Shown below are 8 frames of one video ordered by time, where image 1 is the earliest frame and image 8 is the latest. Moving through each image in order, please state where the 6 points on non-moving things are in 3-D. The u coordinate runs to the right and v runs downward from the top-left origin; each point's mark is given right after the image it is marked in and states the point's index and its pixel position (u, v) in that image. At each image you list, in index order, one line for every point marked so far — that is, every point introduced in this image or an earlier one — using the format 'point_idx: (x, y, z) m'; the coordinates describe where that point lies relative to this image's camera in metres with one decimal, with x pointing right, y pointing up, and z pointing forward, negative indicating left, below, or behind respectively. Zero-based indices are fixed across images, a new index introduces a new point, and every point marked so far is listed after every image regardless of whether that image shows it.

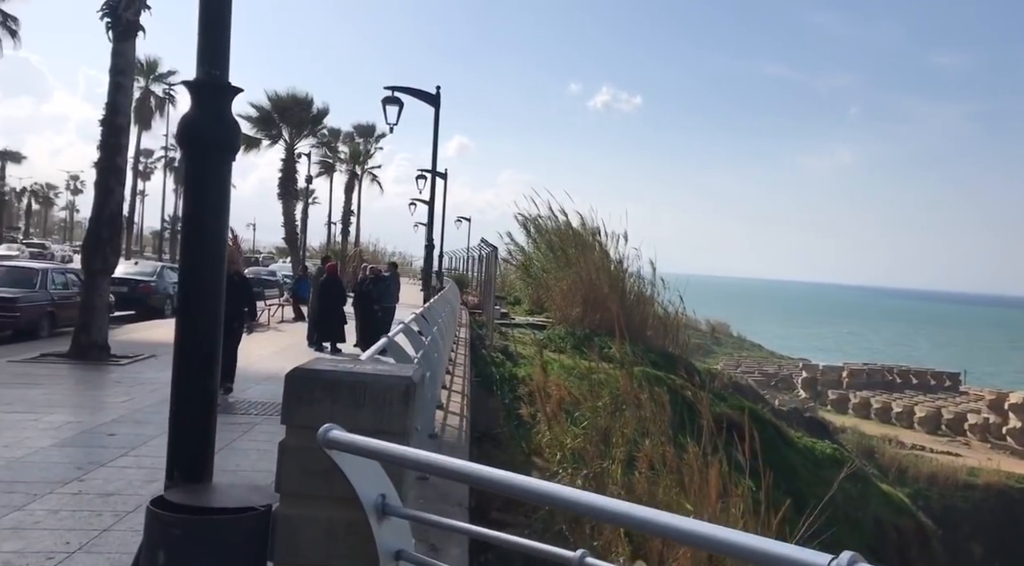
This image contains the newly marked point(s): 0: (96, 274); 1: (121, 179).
0: (-6.3, +0.2, +14.2) m
1: (-6.0, +1.6, +14.3) m
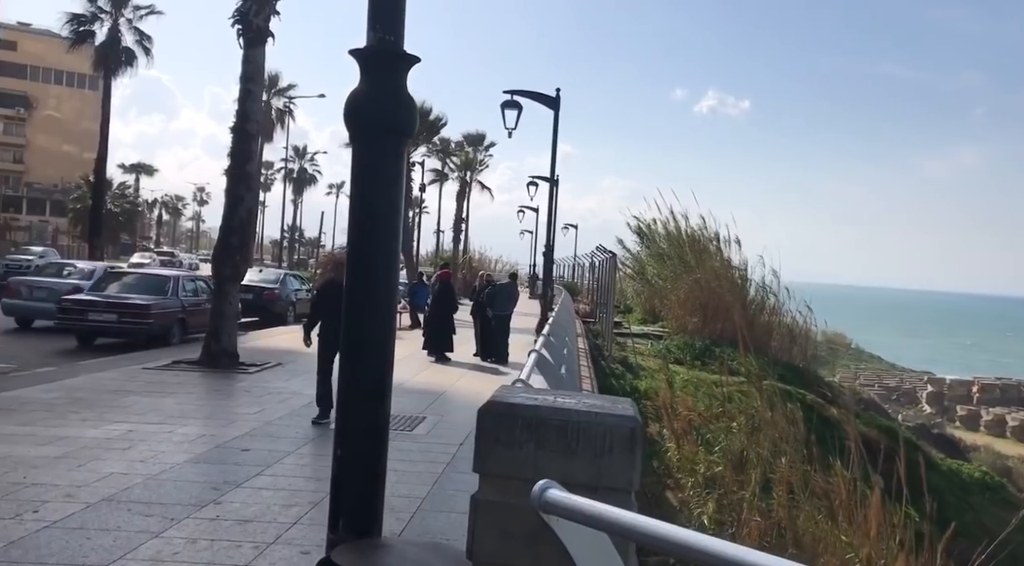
0: (-4.3, 0.0, +14.2) m
1: (-4.0, +1.5, +14.3) m
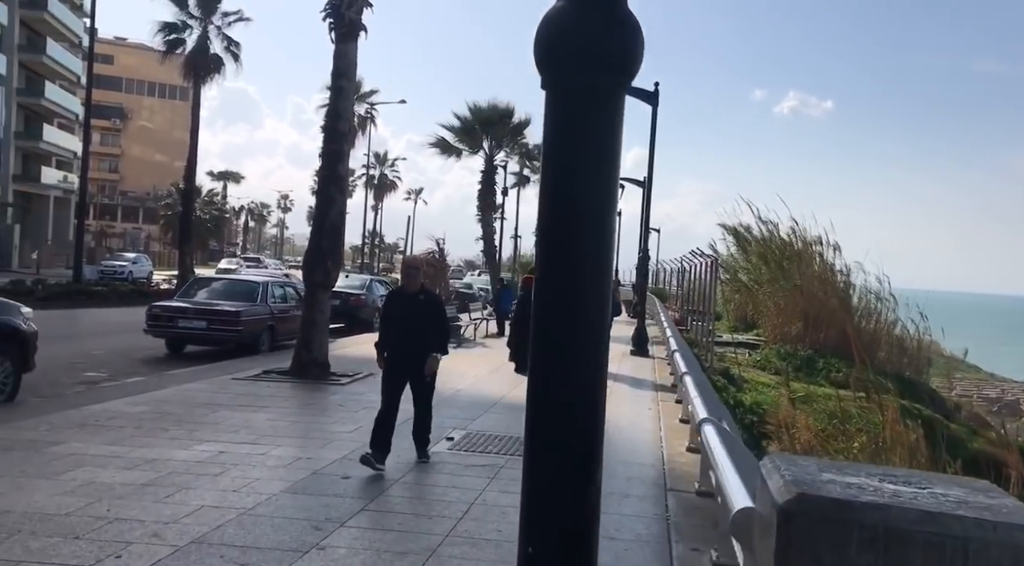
0: (-2.8, -0.1, +13.6) m
1: (-2.5, +1.4, +13.7) m
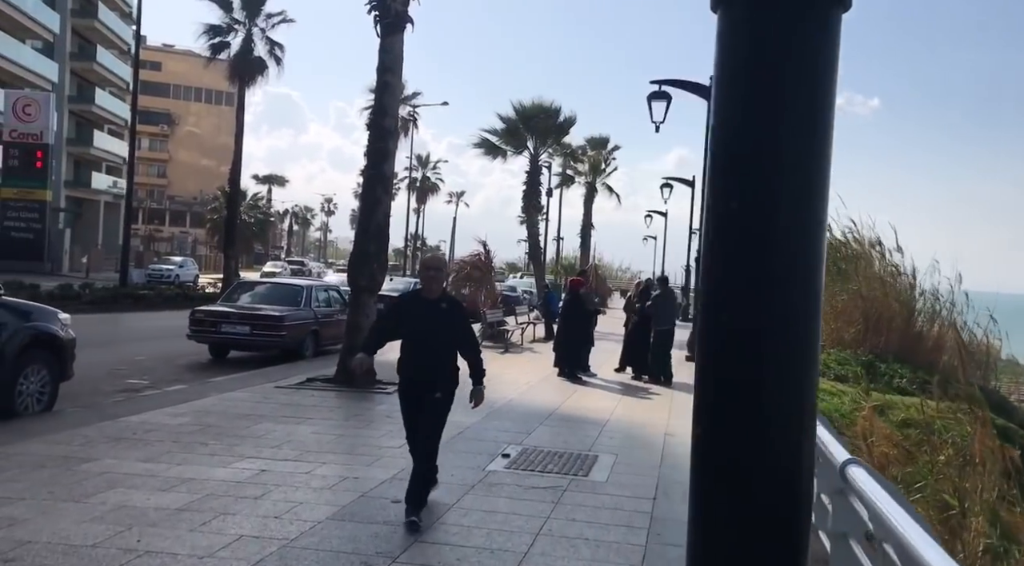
0: (-2.1, -0.1, +13.0) m
1: (-1.7, +1.3, +13.1) m
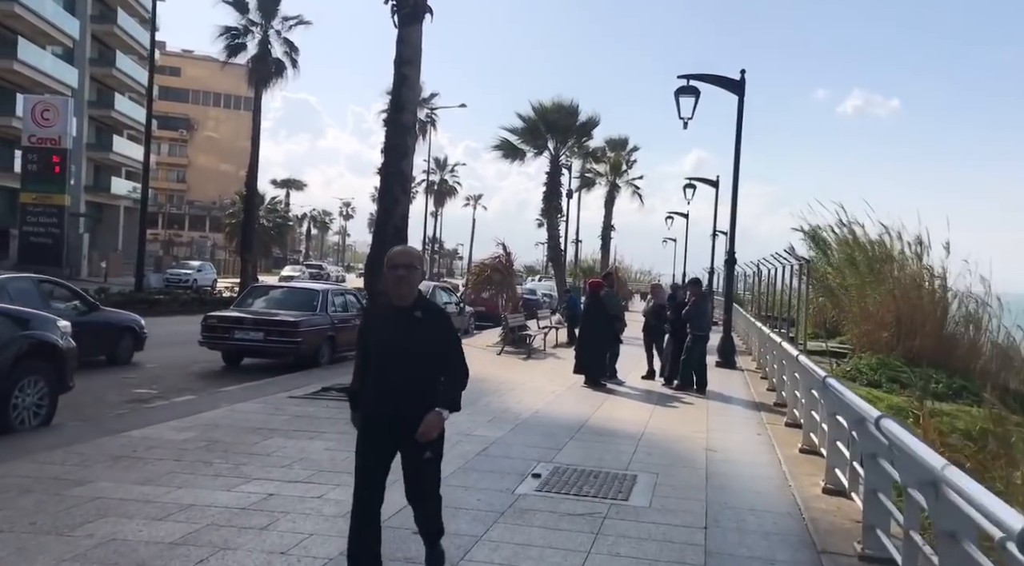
0: (-1.7, -0.2, +12.4) m
1: (-1.4, +1.3, +12.4) m
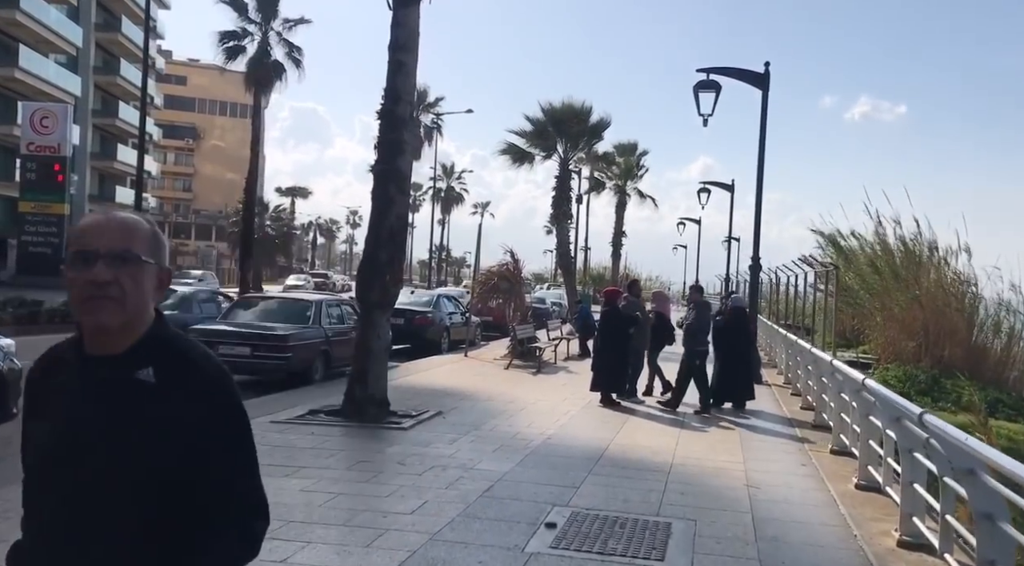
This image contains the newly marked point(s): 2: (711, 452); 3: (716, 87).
0: (-1.6, -0.3, +11.1) m
1: (-1.3, +1.2, +11.2) m
2: (+2.0, -1.7, +9.5) m
3: (+3.8, +3.7, +17.5) m
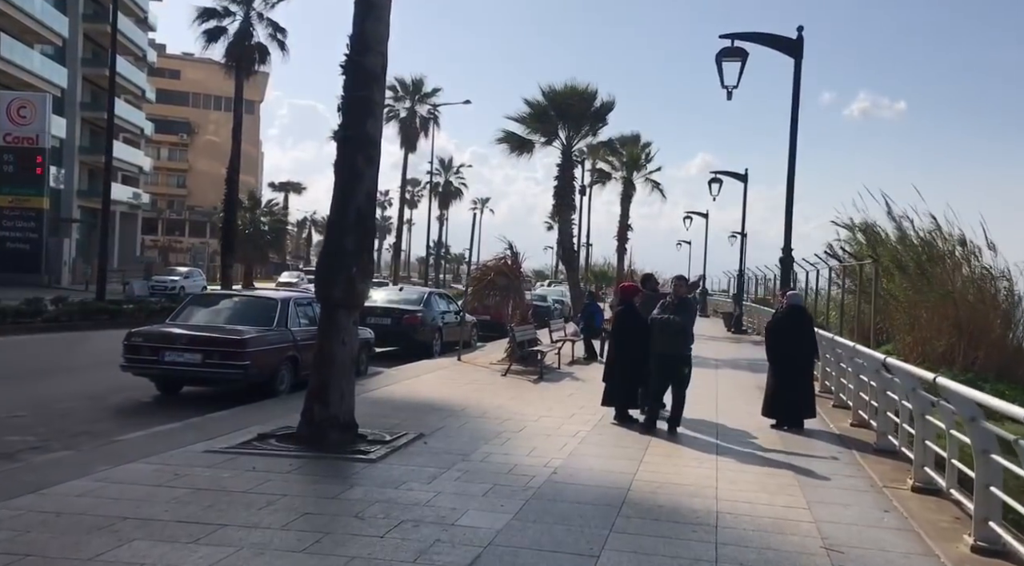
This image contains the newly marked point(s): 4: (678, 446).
0: (-1.7, -0.2, +9.0) m
1: (-1.3, +1.2, +9.1) m
2: (+2.0, -1.7, +7.4) m
3: (+3.8, +3.7, +15.4) m
4: (+1.7, -1.7, +9.5) m
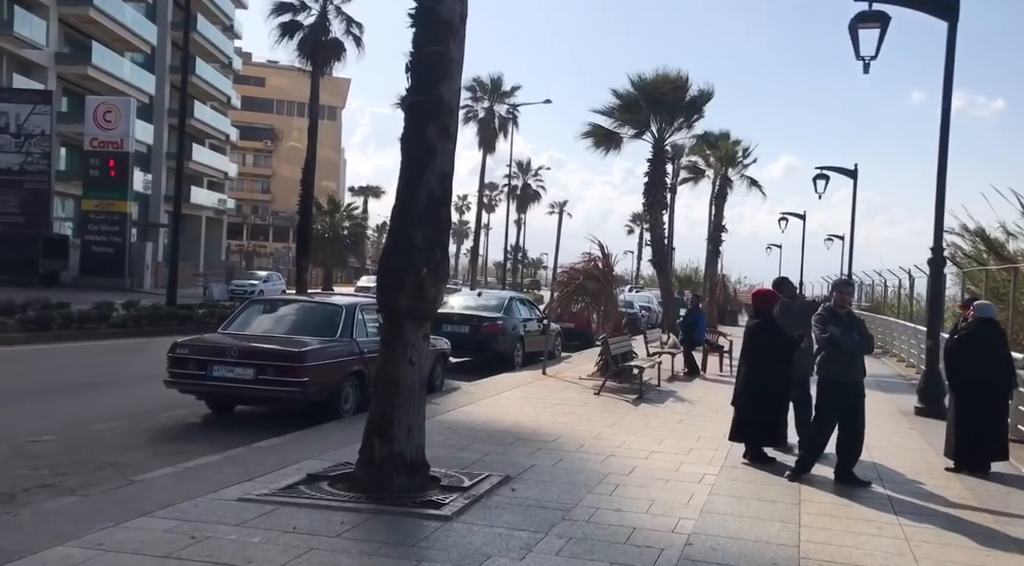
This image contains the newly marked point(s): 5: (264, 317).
0: (-0.8, -0.3, +7.2) m
1: (-0.5, +1.2, +7.2) m
2: (+2.7, -1.7, +5.3) m
3: (+5.2, +3.7, +13.1) m
4: (+2.6, -1.7, +7.3) m
5: (-3.3, -0.4, +12.2) m
